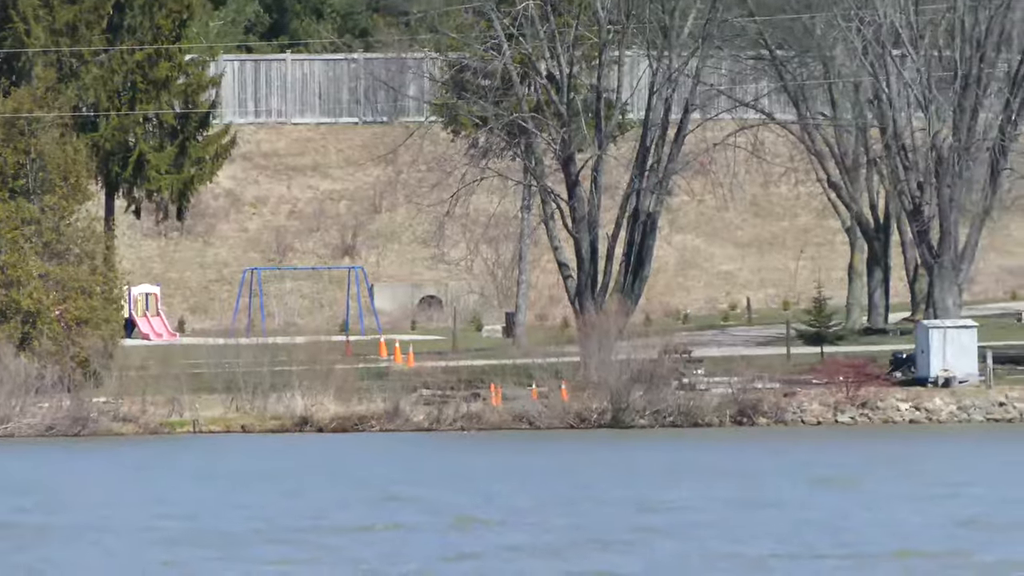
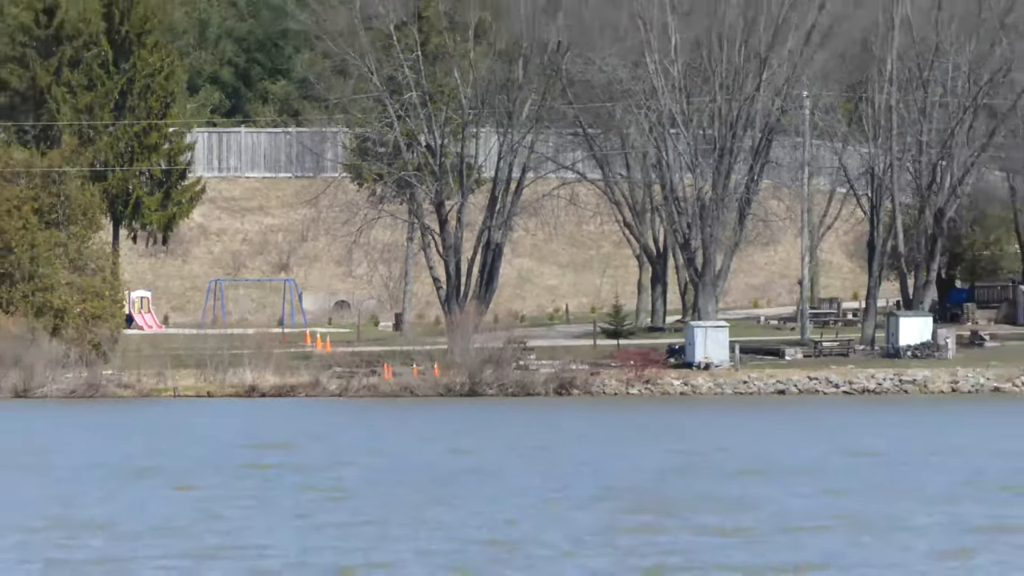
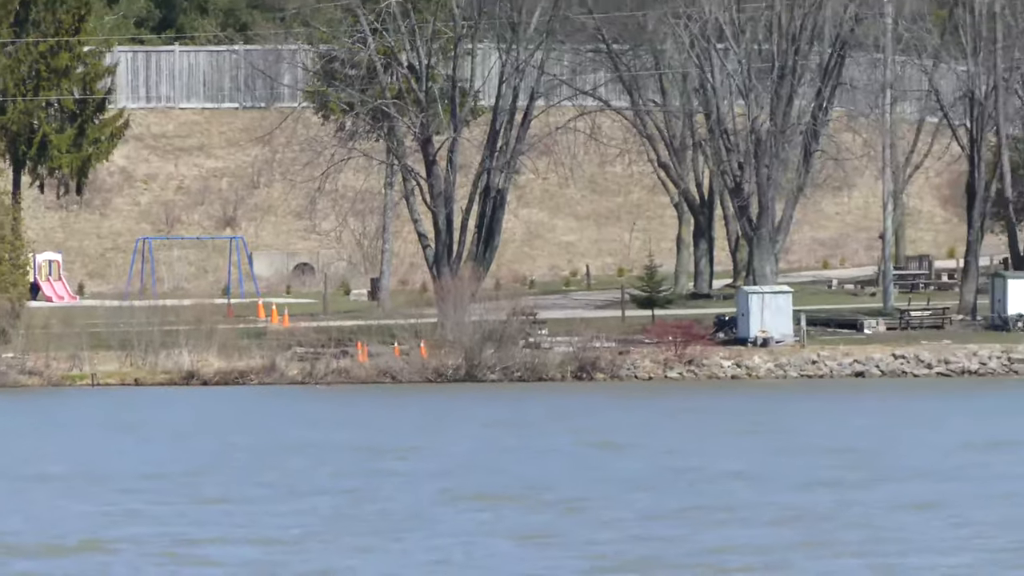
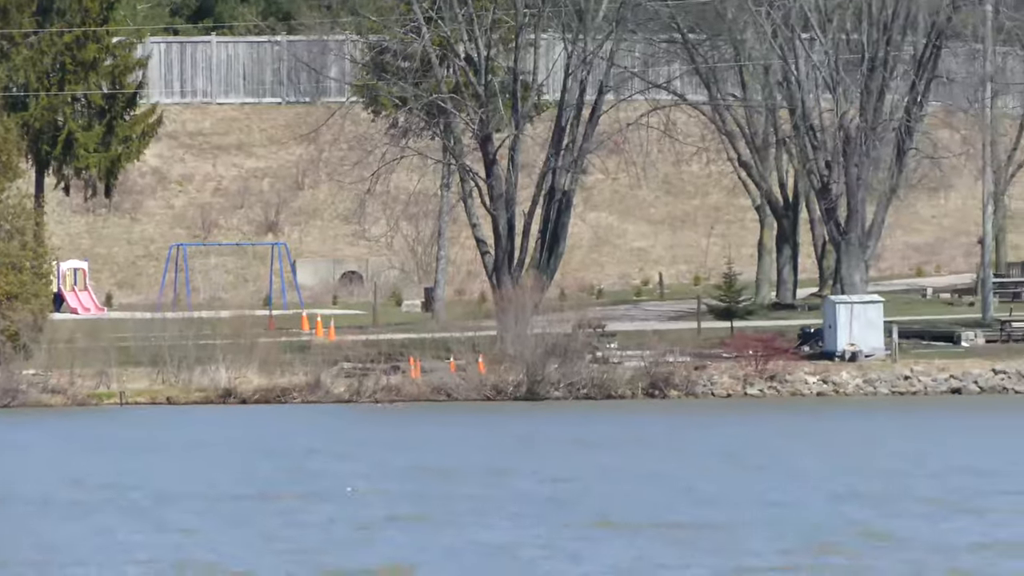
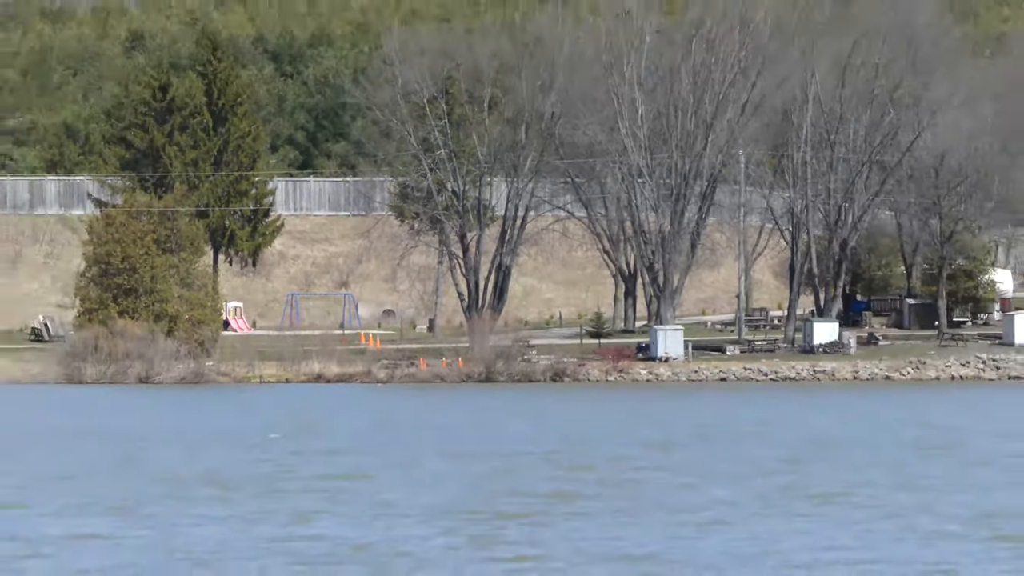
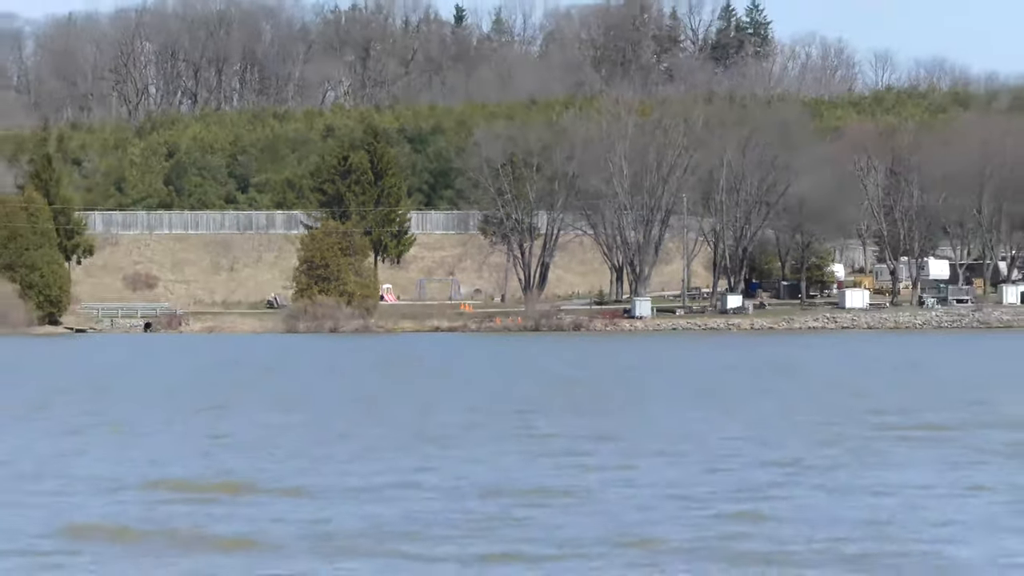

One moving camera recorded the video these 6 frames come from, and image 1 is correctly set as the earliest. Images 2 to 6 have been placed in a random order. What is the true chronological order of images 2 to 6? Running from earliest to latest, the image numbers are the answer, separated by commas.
4, 3, 2, 5, 6
